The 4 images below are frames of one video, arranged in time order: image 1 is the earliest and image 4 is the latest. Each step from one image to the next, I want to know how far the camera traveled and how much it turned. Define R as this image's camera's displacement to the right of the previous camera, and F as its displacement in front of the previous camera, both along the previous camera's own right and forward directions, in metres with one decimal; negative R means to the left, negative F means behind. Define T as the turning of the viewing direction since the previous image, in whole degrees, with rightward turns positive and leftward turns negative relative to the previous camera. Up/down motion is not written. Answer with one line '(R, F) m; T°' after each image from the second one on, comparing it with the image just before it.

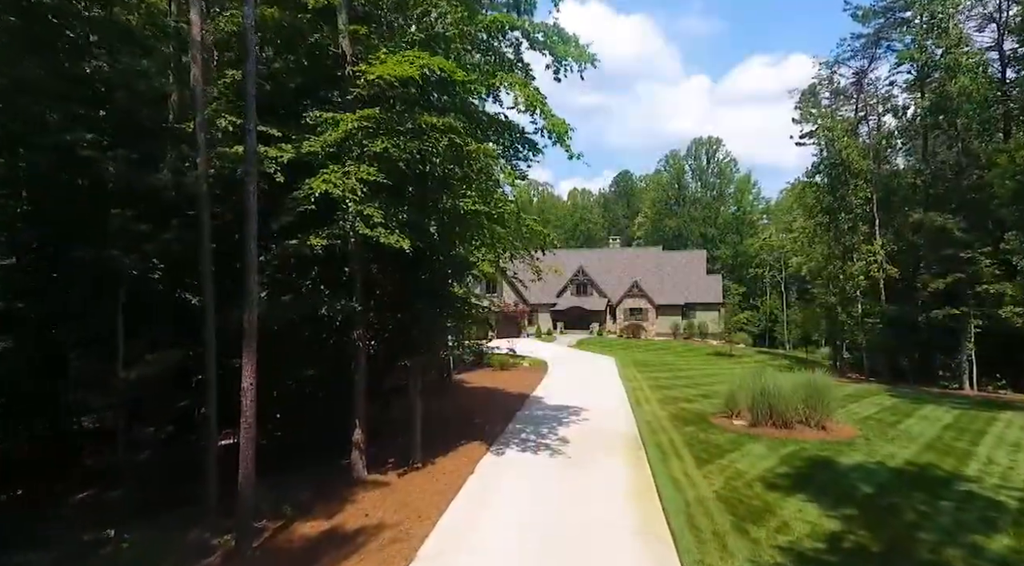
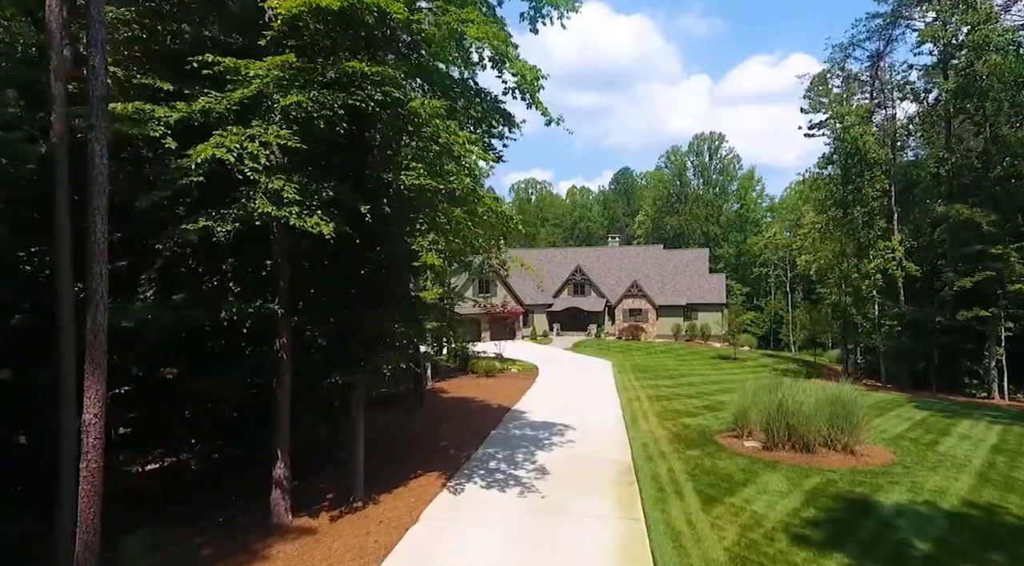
(+0.6, +2.3) m; 0°
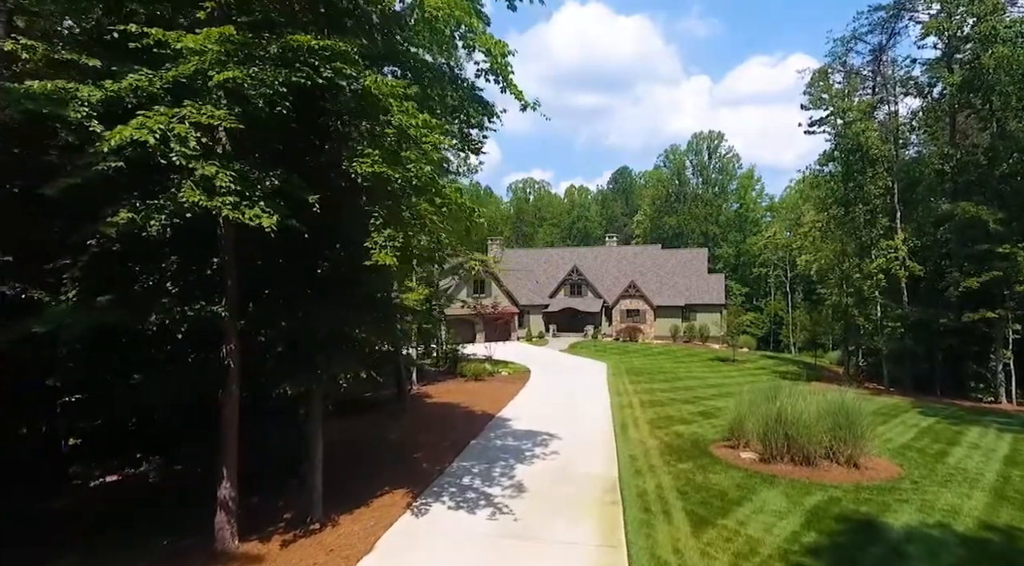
(+0.4, +0.9) m; 0°
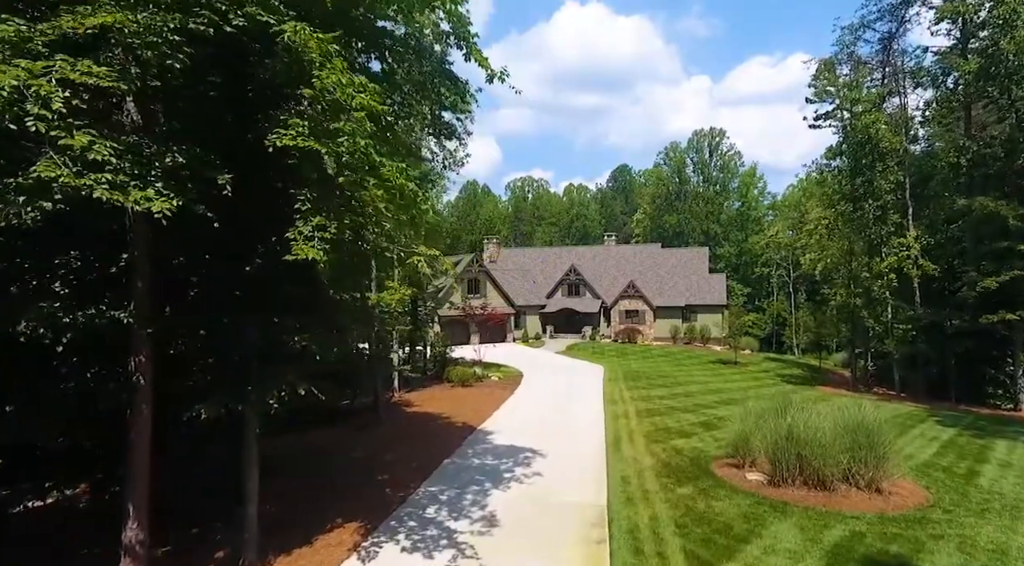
(+0.4, +1.4) m; 0°
